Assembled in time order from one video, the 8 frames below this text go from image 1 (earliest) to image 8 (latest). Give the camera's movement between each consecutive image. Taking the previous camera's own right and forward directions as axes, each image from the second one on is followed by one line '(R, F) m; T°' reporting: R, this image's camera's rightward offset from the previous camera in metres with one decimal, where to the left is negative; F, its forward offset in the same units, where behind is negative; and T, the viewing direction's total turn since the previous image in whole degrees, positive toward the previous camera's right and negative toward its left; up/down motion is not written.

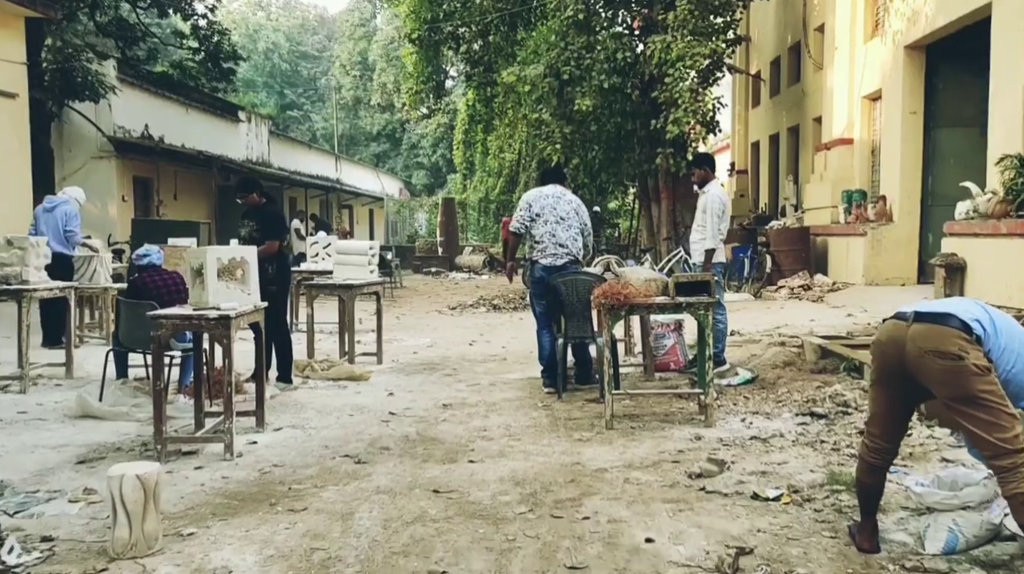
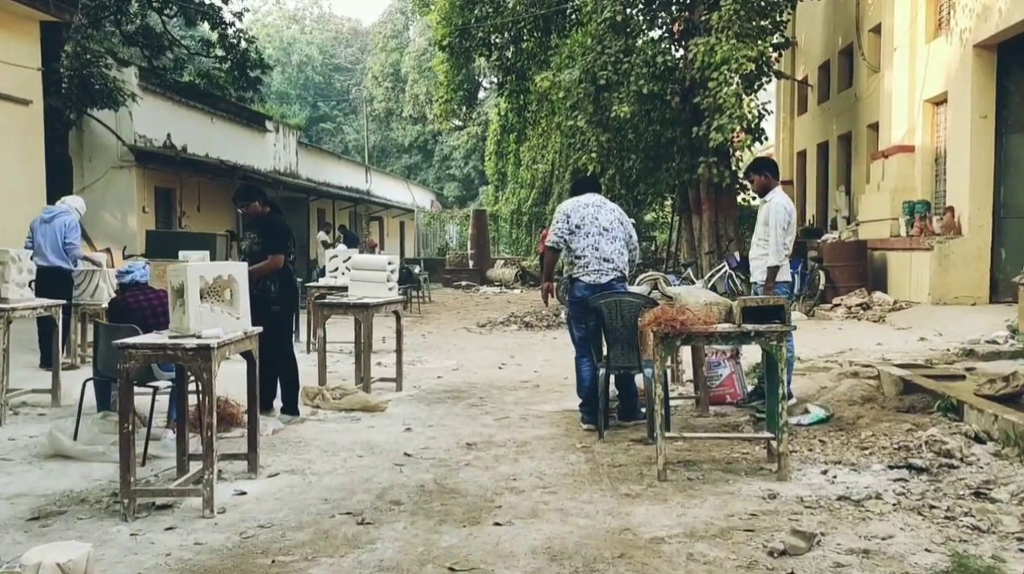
(0.0, +1.0) m; -2°
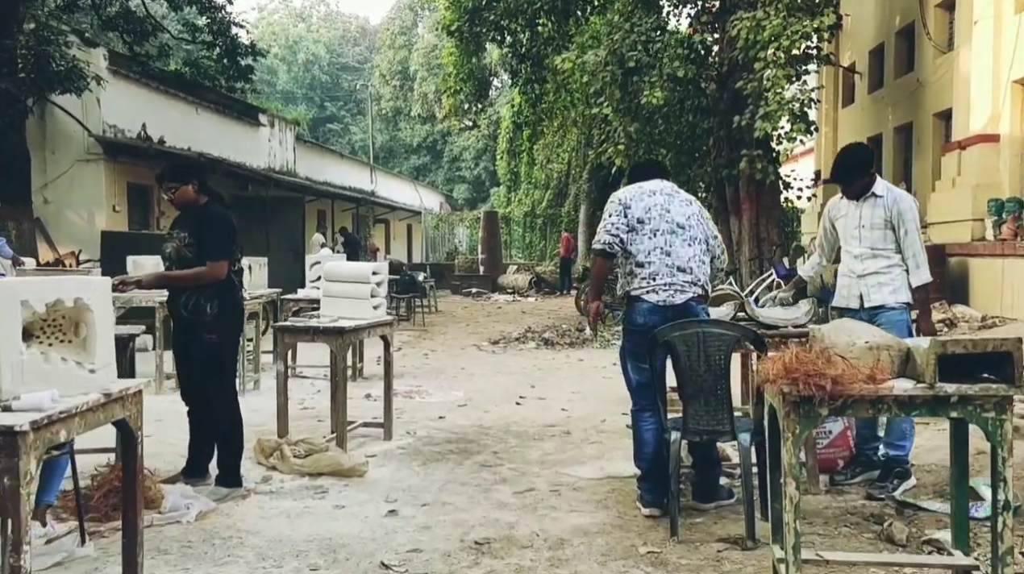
(-0.1, +2.2) m; -1°
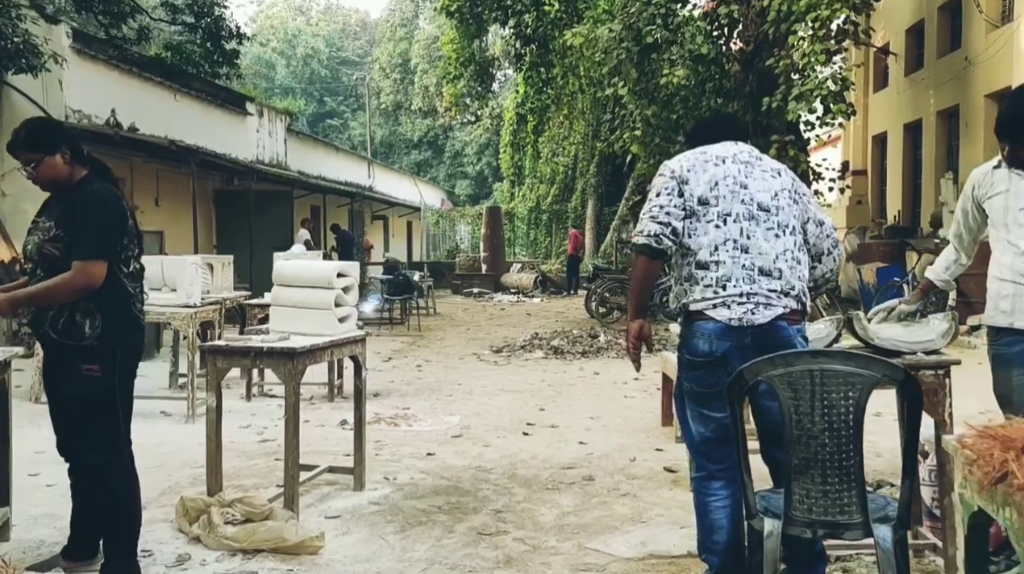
(0.0, +1.6) m; 0°
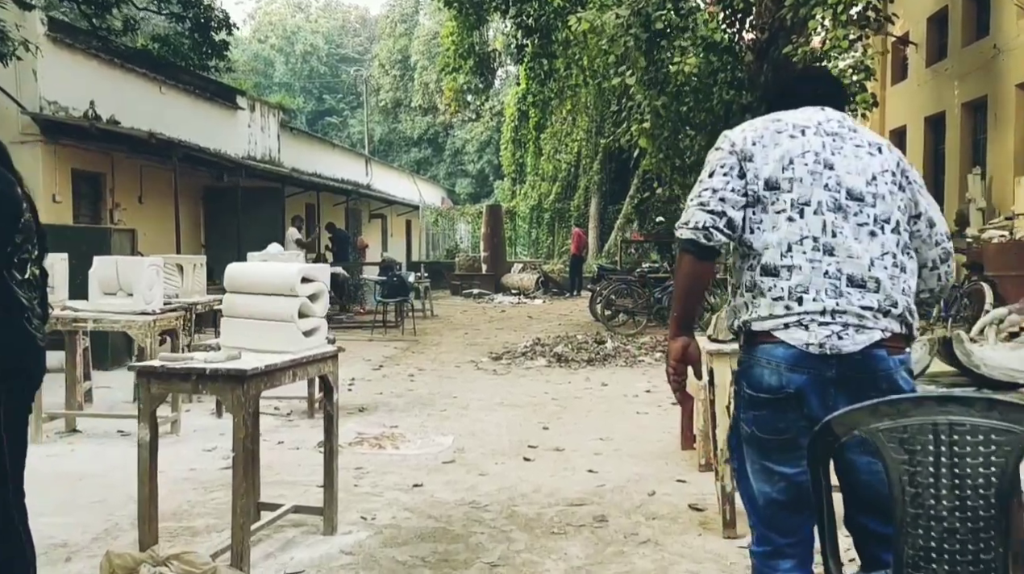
(0.0, +0.9) m; 0°
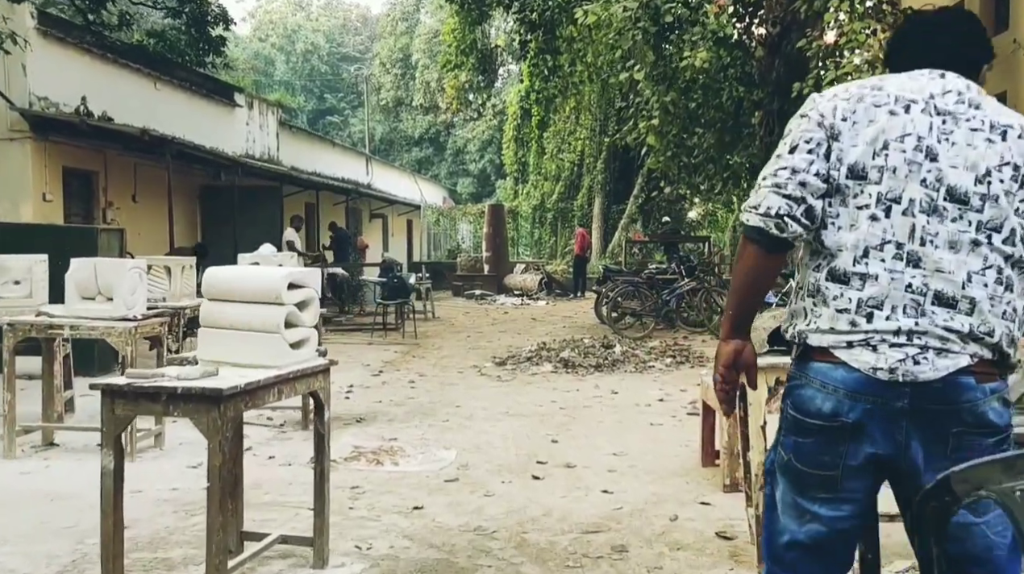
(0.0, +0.5) m; 0°
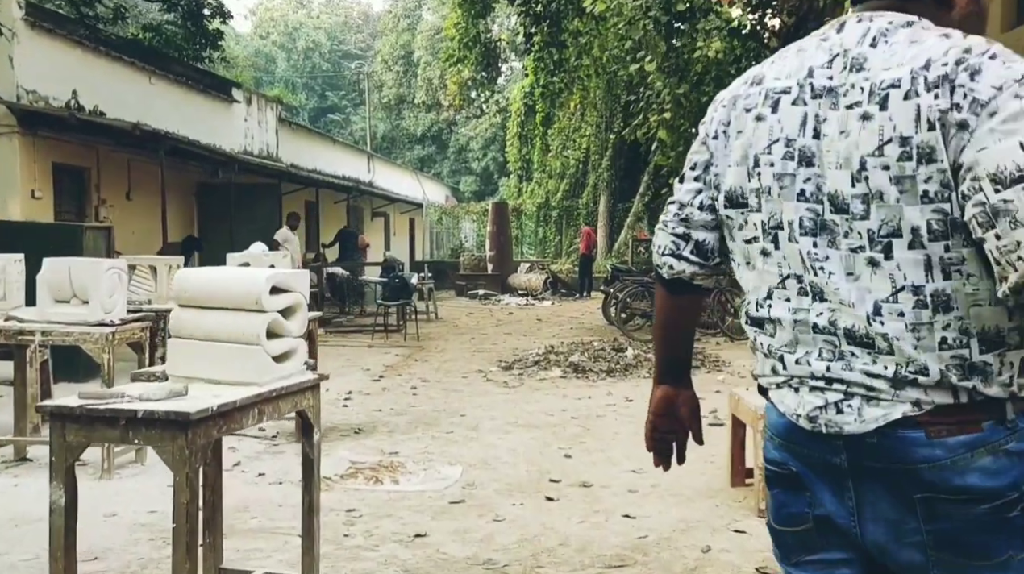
(0.0, +0.5) m; 0°
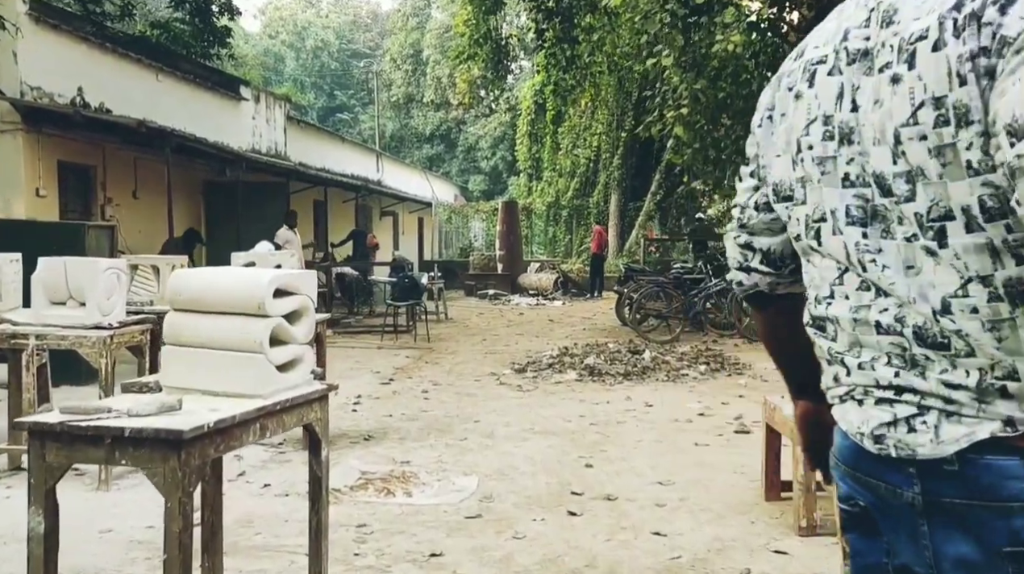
(-0.1, +0.3) m; 0°
